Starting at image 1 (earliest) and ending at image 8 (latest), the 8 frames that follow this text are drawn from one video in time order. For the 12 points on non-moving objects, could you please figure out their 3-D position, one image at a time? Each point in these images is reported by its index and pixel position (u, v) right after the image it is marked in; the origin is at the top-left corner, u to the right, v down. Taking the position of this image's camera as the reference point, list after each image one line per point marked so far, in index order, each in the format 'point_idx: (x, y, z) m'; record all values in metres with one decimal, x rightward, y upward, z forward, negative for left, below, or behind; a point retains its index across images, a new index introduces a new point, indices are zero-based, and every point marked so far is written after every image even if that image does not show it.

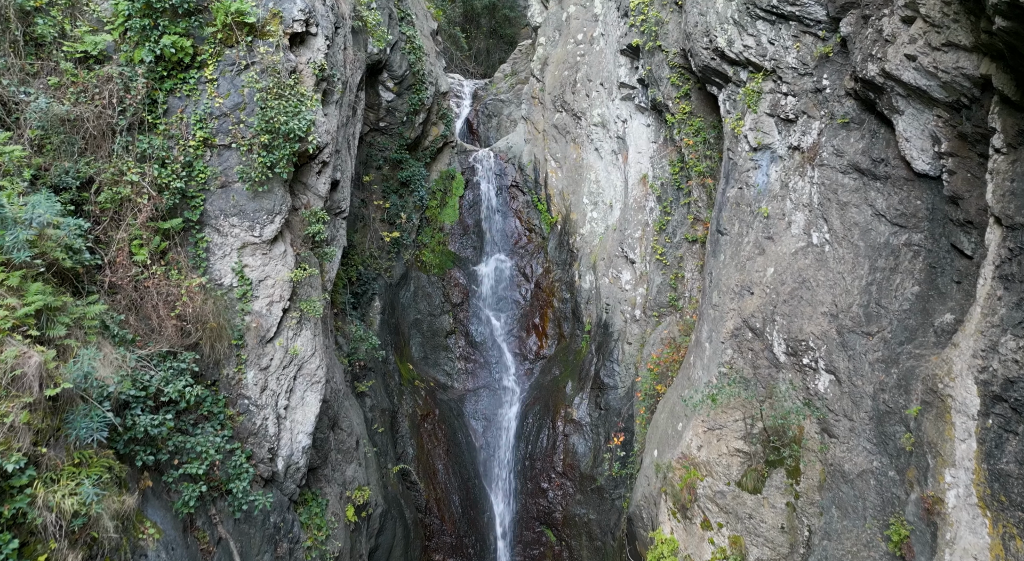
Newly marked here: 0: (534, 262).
0: (+0.5, +0.4, +13.2) m
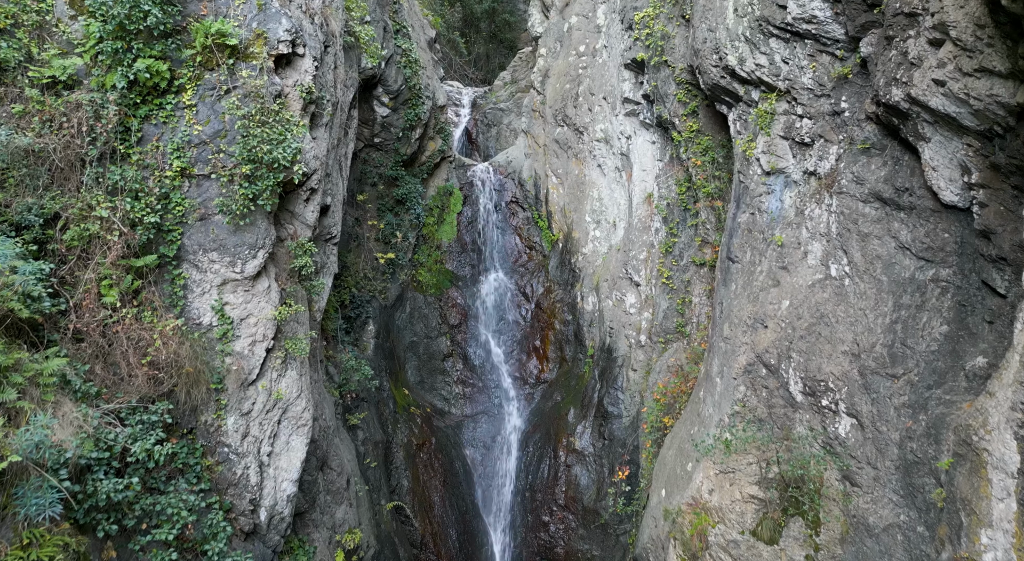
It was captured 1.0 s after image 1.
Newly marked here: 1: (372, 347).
0: (+0.5, 0.0, +12.8) m
1: (-2.4, -1.1, +10.4) m
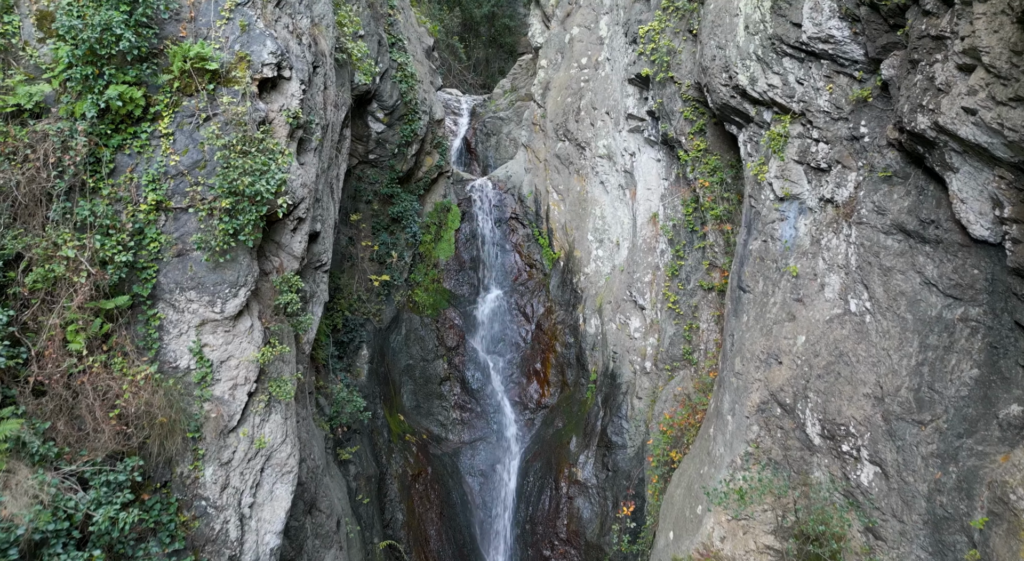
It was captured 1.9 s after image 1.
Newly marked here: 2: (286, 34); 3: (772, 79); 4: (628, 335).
0: (+0.5, -0.4, +12.4) m
1: (-2.4, -1.5, +10.0) m
2: (-2.4, +2.6, +6.3) m
3: (+3.1, +2.4, +7.2) m
4: (+1.9, -0.9, +10.1) m
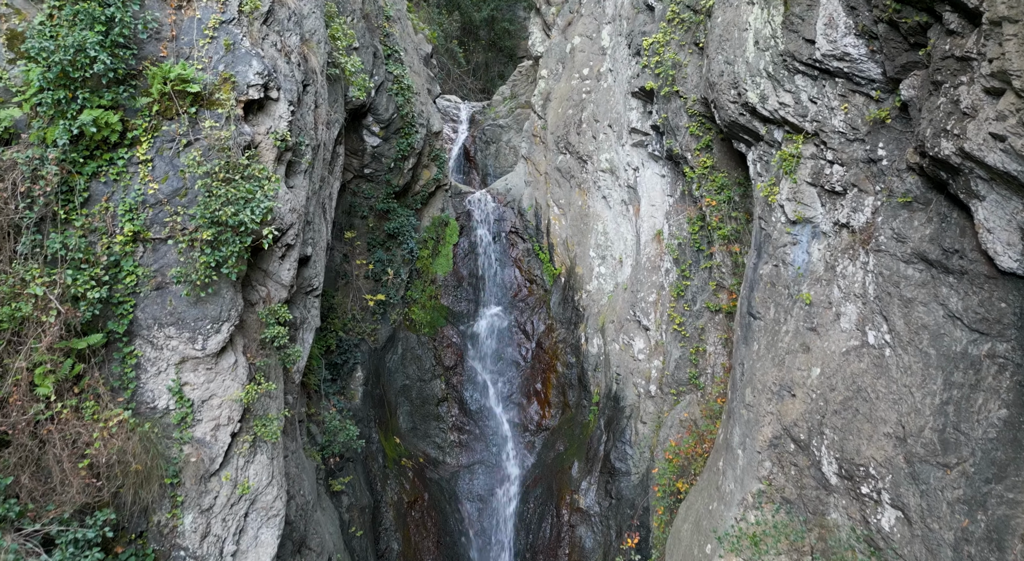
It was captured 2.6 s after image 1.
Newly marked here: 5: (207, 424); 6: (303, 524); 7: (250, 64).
0: (+0.5, -0.7, +12.1) m
1: (-2.4, -1.8, +9.6) m
2: (-2.4, +2.3, +5.9) m
3: (+3.1, +2.1, +6.9) m
4: (+1.9, -1.2, +9.8) m
5: (-2.6, -1.2, +5.2) m
6: (-2.3, -2.7, +6.6) m
7: (-2.4, +2.0, +5.6) m
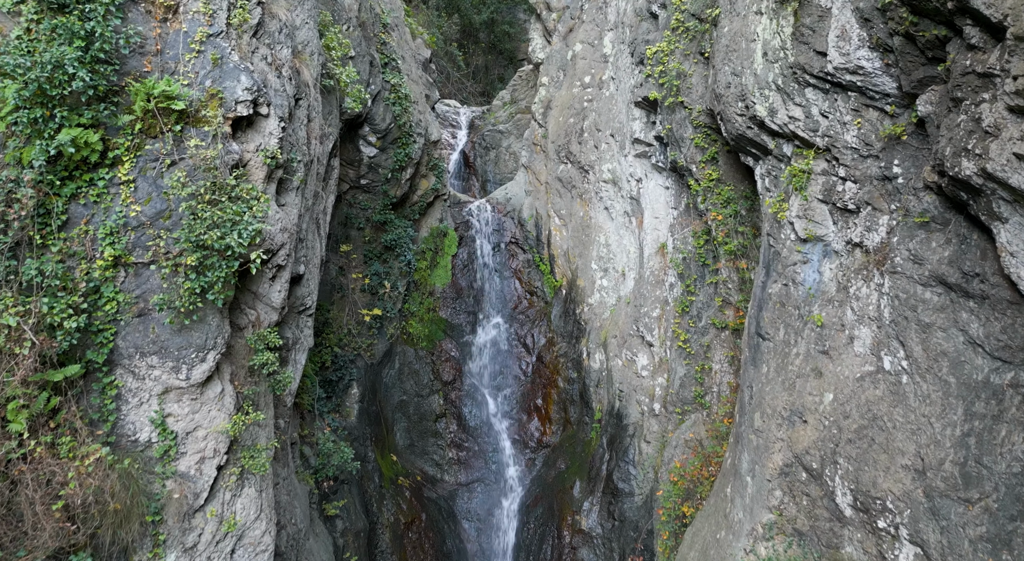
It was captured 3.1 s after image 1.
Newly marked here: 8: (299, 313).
0: (+0.5, -1.0, +11.8) m
1: (-2.4, -2.1, +9.4) m
2: (-2.3, +2.0, +5.7) m
3: (+3.1, +1.9, +6.6) m
4: (+1.9, -1.5, +9.5) m
5: (-2.6, -1.4, +4.9) m
6: (-2.3, -2.9, +6.4) m
7: (-2.4, +1.8, +5.3) m
8: (-2.4, -0.4, +6.9) m
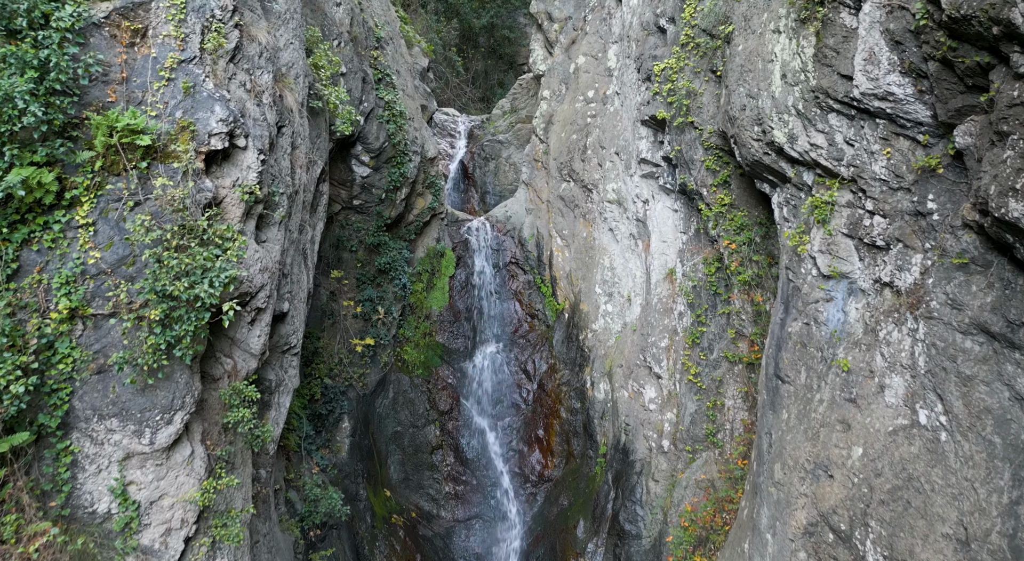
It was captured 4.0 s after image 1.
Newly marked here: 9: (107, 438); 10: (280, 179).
0: (+0.5, -1.4, +11.3) m
1: (-2.4, -2.5, +8.9) m
2: (-2.3, +1.6, +5.2) m
3: (+3.1, +1.5, +6.2) m
4: (+2.0, -1.9, +9.0) m
5: (-2.6, -1.8, +4.4) m
6: (-2.3, -3.3, +5.9) m
7: (-2.4, +1.4, +4.9) m
8: (-2.4, -0.8, +6.5) m
9: (-2.9, -1.1, +4.3) m
10: (-2.2, +1.0, +5.7) m
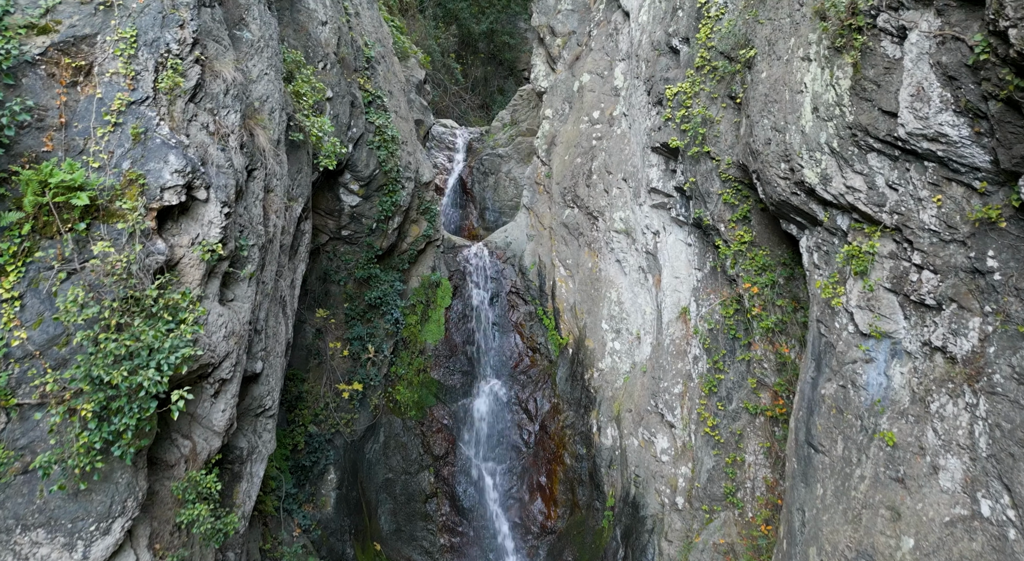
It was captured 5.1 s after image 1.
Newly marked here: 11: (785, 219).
0: (+0.5, -2.0, +10.6) m
1: (-2.4, -3.1, +8.2) m
2: (-2.3, +1.1, +4.6) m
3: (+3.1, +0.9, +5.5) m
4: (+2.0, -2.5, +8.3) m
5: (-2.6, -2.4, +3.7) m
6: (-2.3, -3.8, +5.2) m
7: (-2.4, +0.9, +4.2) m
8: (-2.4, -1.3, +5.8) m
9: (-2.9, -1.7, +3.6) m
10: (-2.2, +0.4, +5.0) m
11: (+2.9, +0.7, +6.5) m
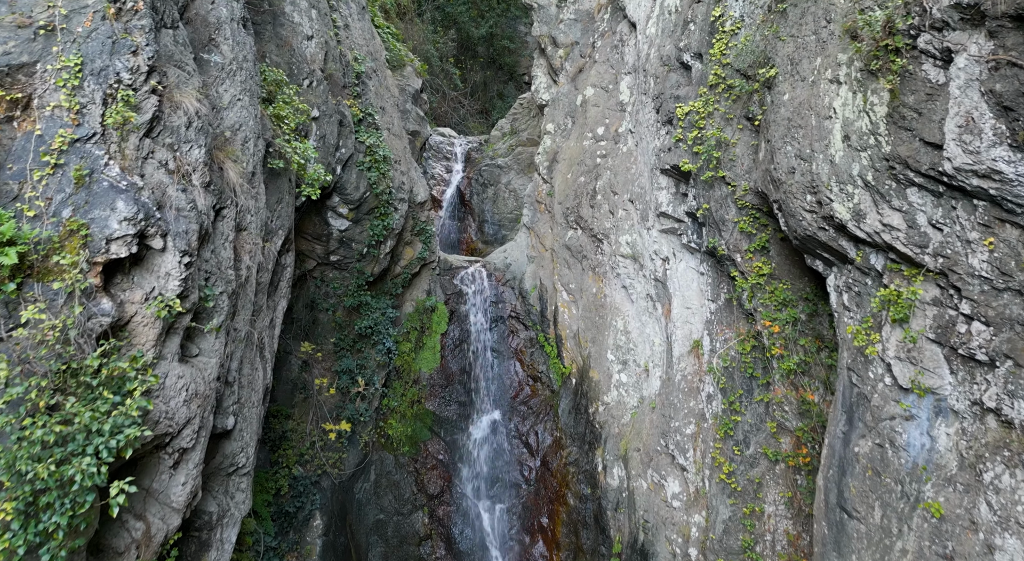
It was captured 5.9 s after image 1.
0: (+0.5, -2.4, +10.1) m
1: (-2.4, -3.5, +7.6) m
2: (-2.3, +0.7, +4.0) m
3: (+3.1, +0.5, +5.0) m
4: (+2.0, -2.9, +7.8) m
5: (-2.6, -2.7, +3.2) m
6: (-2.3, -4.2, +4.6) m
7: (-2.4, +0.5, +3.6) m
8: (-2.4, -1.7, +5.2) m
9: (-2.9, -2.0, +3.1) m
10: (-2.2, 0.0, +4.5) m
11: (+2.9, +0.3, +5.9) m
